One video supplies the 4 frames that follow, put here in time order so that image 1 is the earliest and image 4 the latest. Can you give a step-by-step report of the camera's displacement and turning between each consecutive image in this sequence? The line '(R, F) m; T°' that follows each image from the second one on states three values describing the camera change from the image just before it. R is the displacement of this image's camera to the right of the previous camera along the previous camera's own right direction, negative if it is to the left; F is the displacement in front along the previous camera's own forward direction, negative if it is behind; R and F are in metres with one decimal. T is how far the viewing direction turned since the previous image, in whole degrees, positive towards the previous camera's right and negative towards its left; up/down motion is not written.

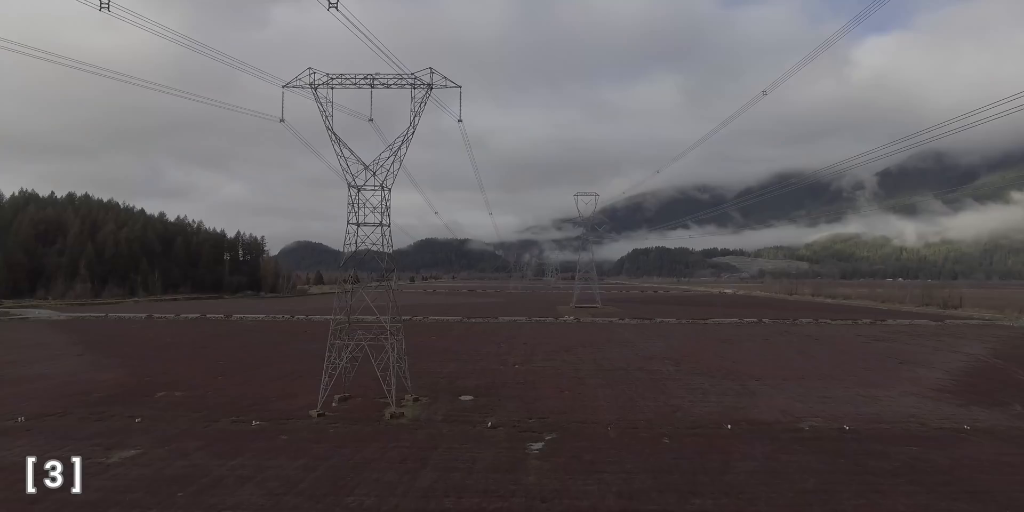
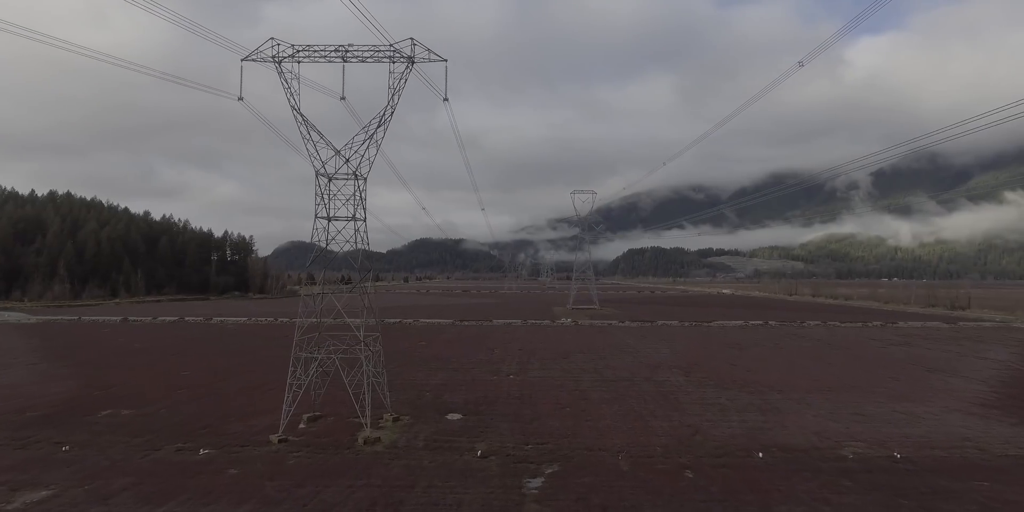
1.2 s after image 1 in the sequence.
(0.0, +1.6) m; +1°
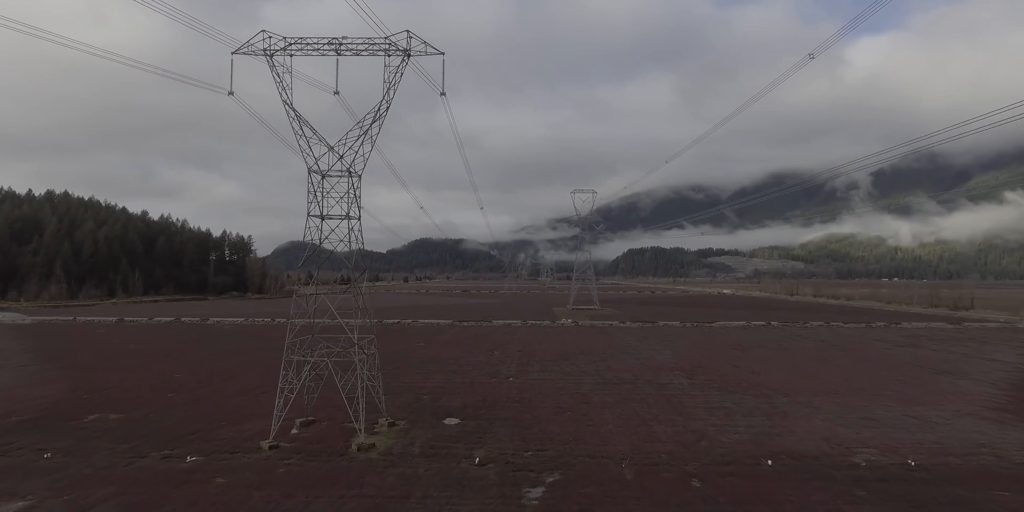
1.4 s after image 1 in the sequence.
(0.0, +0.3) m; 0°
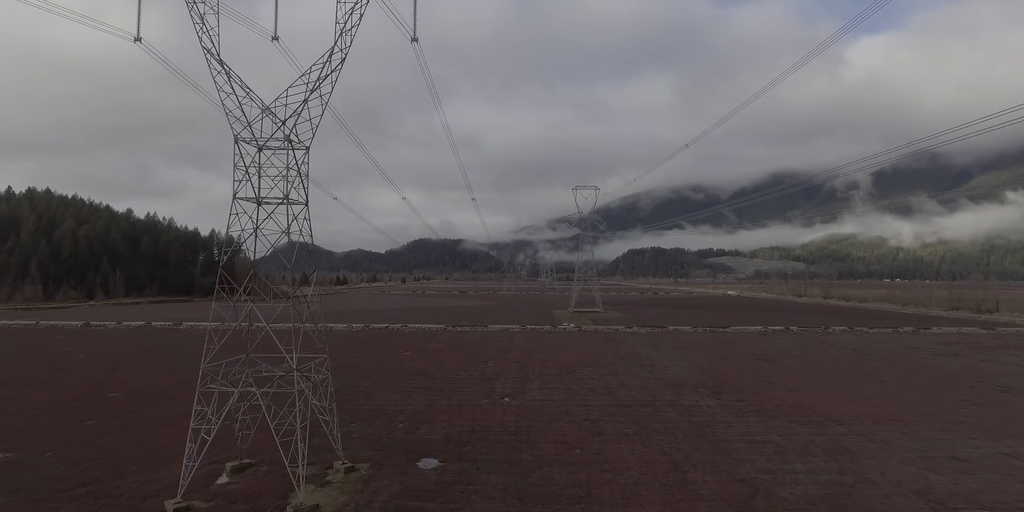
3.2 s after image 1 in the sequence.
(+0.1, +2.4) m; 0°
